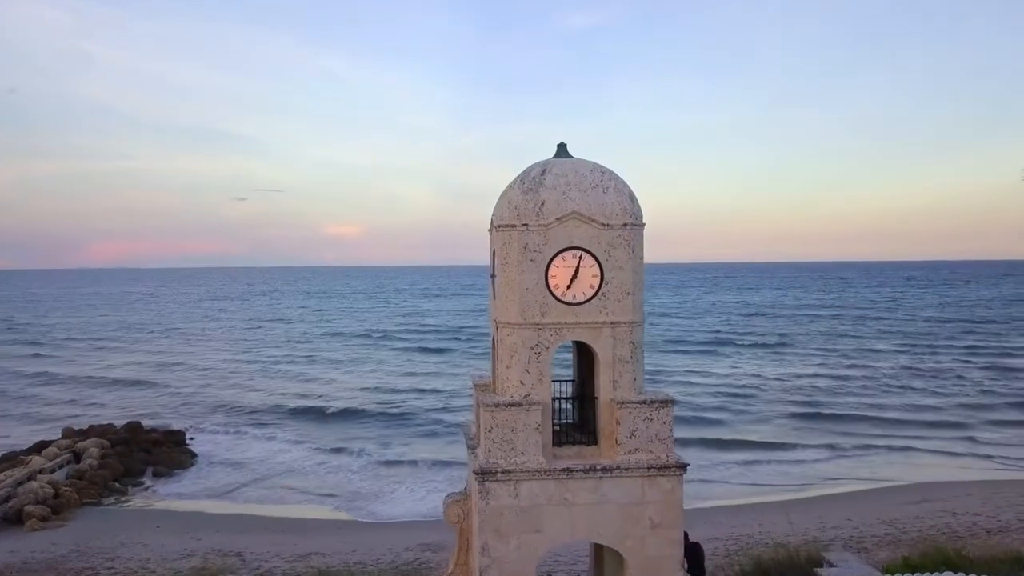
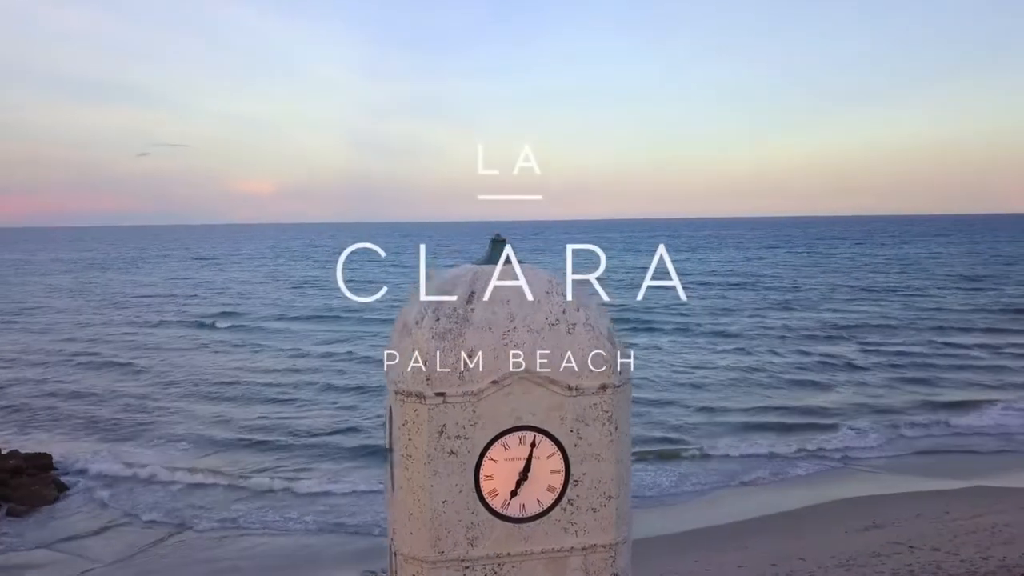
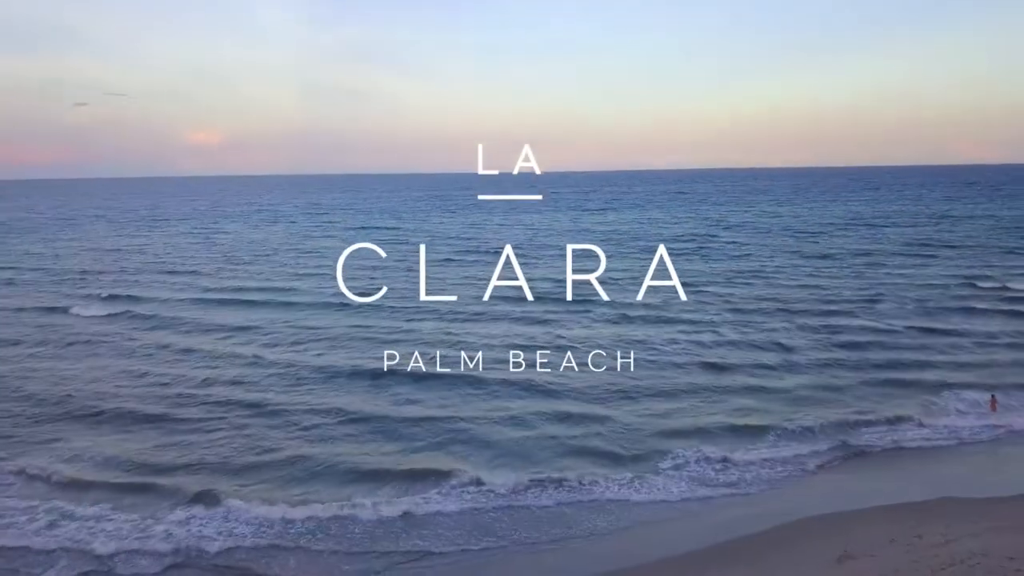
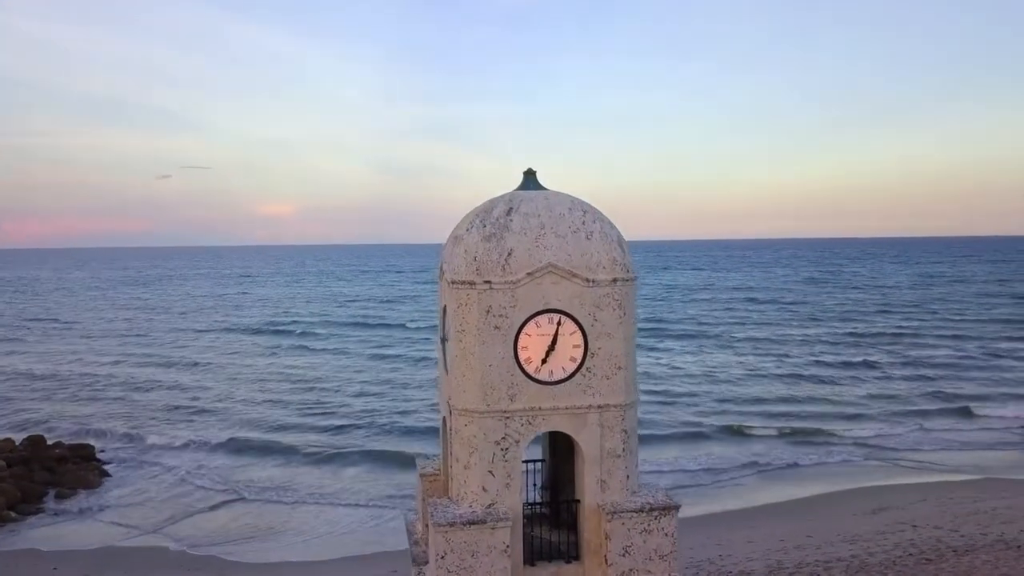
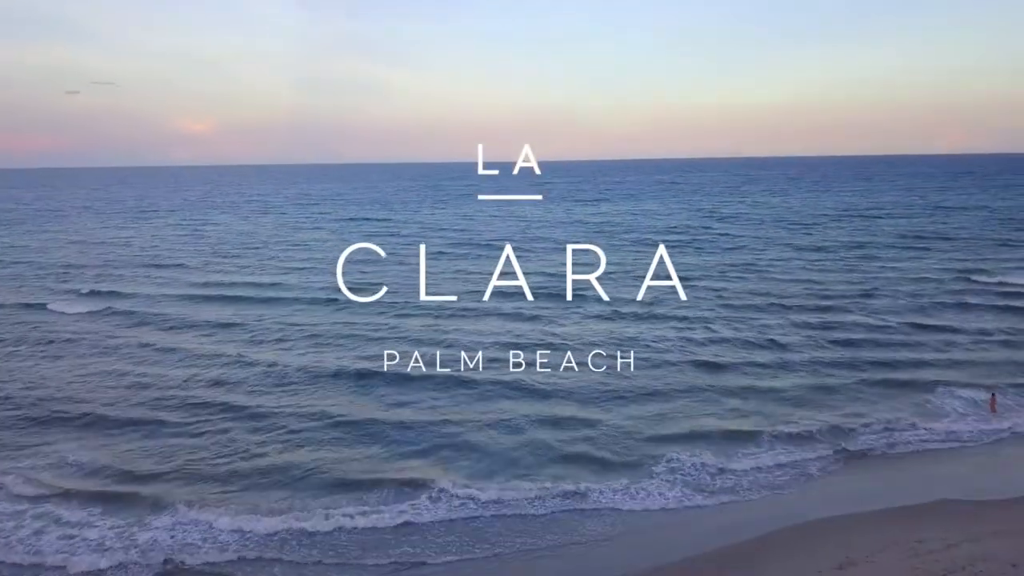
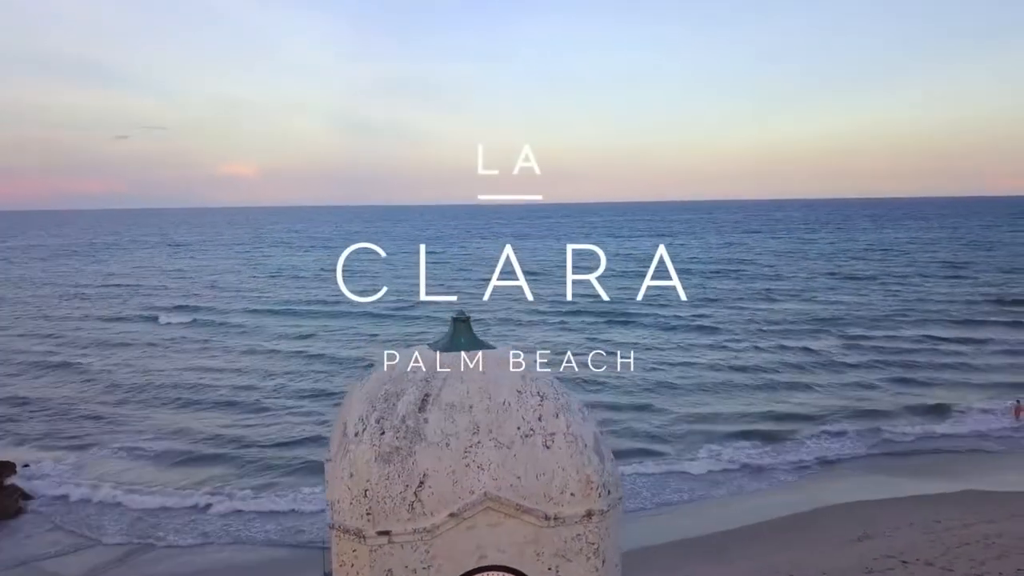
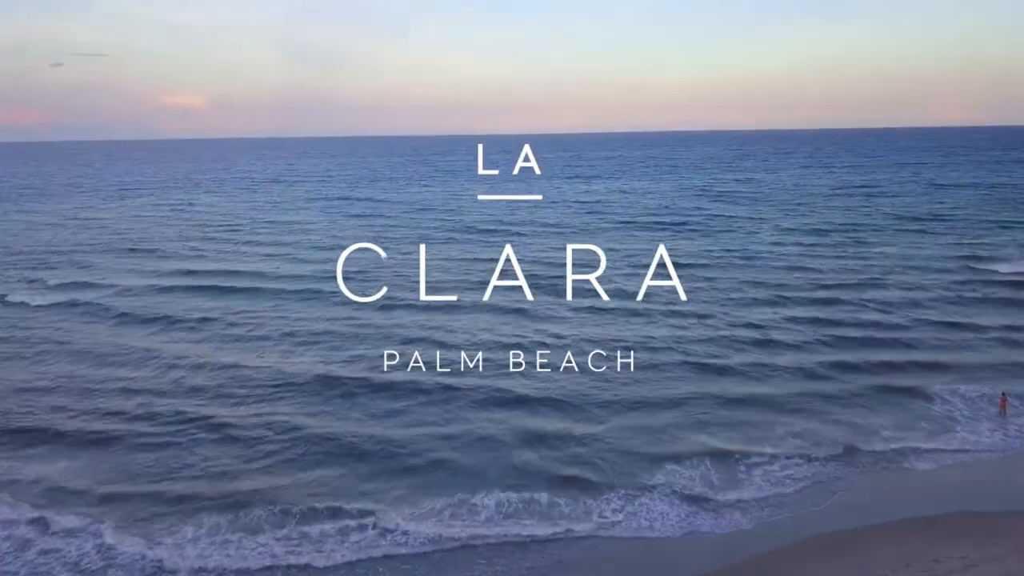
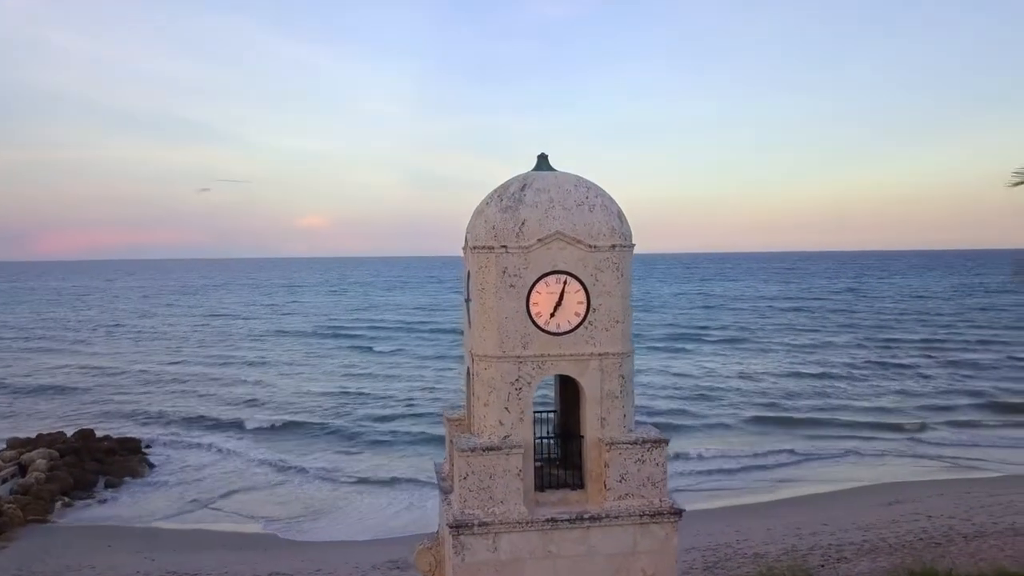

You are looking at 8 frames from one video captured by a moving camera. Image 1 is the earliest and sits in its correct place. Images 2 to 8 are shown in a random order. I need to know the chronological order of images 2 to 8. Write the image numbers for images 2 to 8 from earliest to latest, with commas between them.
8, 4, 2, 6, 3, 5, 7
